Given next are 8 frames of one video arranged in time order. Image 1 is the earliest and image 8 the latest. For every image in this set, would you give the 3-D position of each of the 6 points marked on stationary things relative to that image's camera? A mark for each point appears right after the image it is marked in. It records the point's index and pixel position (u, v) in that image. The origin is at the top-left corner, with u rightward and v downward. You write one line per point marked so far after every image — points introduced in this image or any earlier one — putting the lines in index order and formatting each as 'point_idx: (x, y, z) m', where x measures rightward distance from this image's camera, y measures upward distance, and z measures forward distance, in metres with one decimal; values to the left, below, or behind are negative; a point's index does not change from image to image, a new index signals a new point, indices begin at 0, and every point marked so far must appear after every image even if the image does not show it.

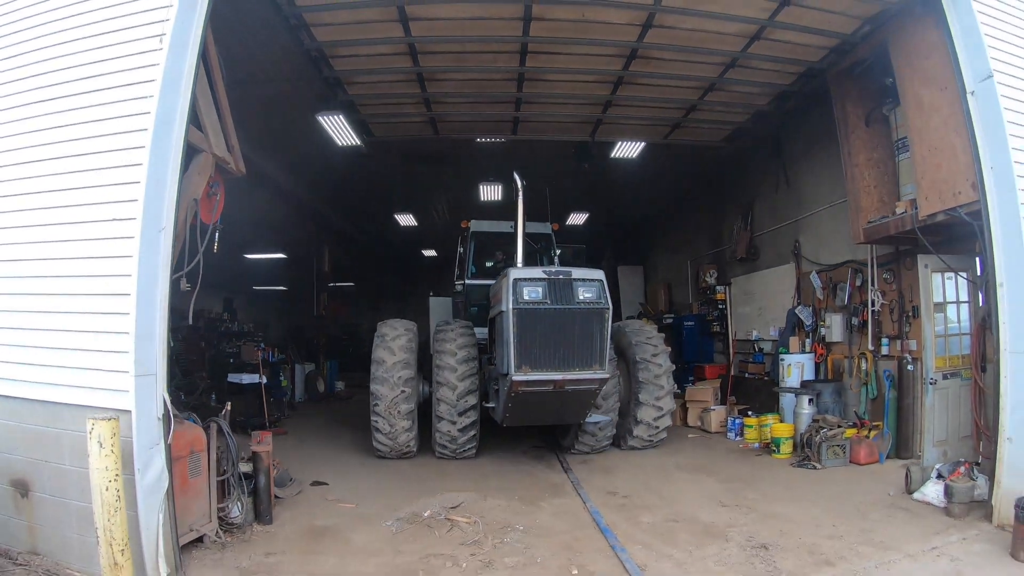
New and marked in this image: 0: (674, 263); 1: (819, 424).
0: (+2.7, +0.5, +9.6) m
1: (+2.9, -1.3, +5.1) m
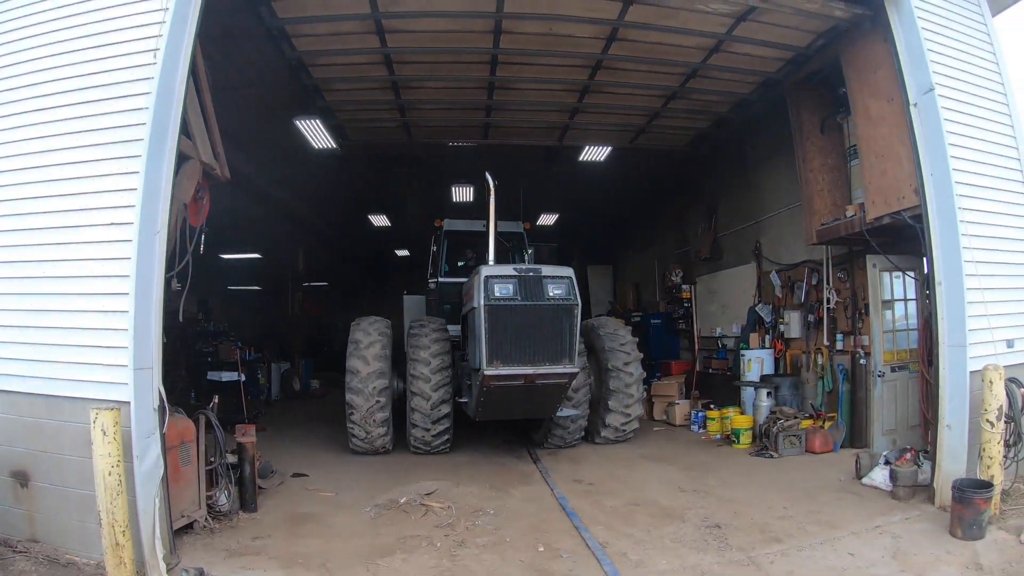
0: (+2.4, +0.5, +9.9) m
1: (+2.7, -1.3, +5.3) m
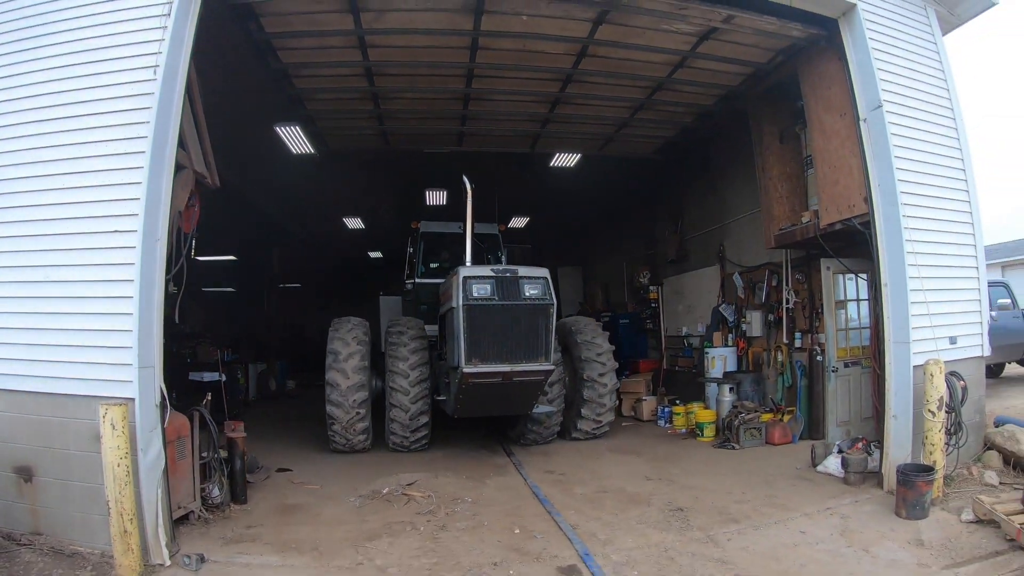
0: (+2.1, +0.4, +10.2) m
1: (+2.5, -1.3, +5.6) m
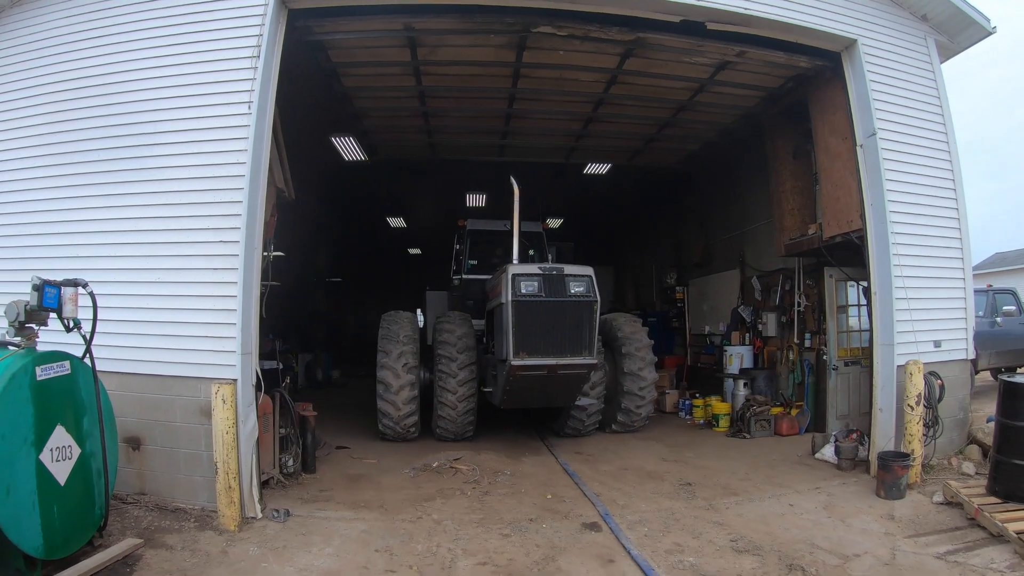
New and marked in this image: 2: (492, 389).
0: (+2.6, +0.5, +10.7) m
1: (+2.8, -1.3, +6.2) m
2: (-0.2, -1.0, +5.1) m
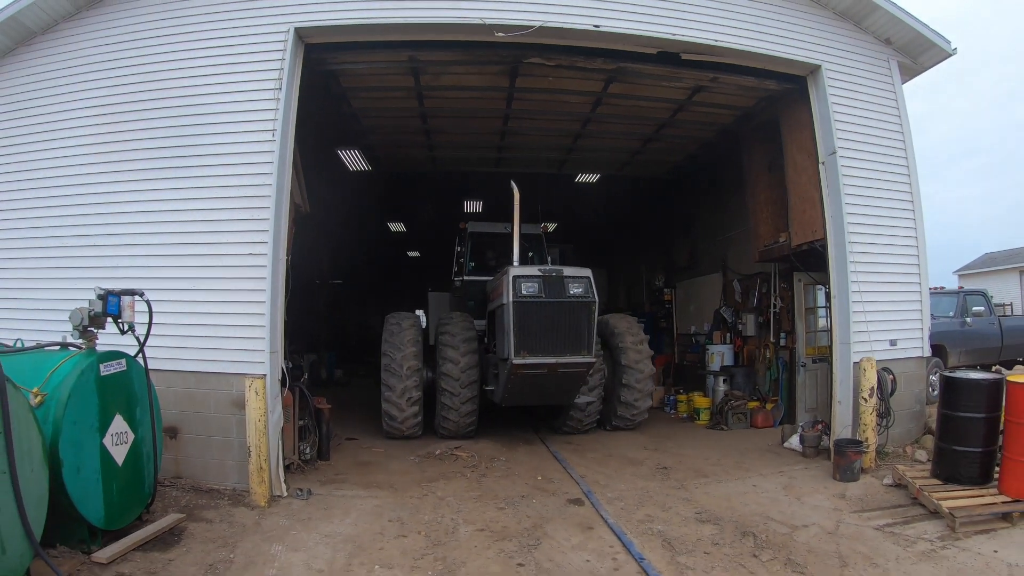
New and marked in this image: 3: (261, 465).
0: (+2.5, +0.4, +11.2) m
1: (+2.7, -1.4, +6.7) m
2: (-0.2, -1.0, +5.6) m
3: (-2.0, -1.4, +4.1) m
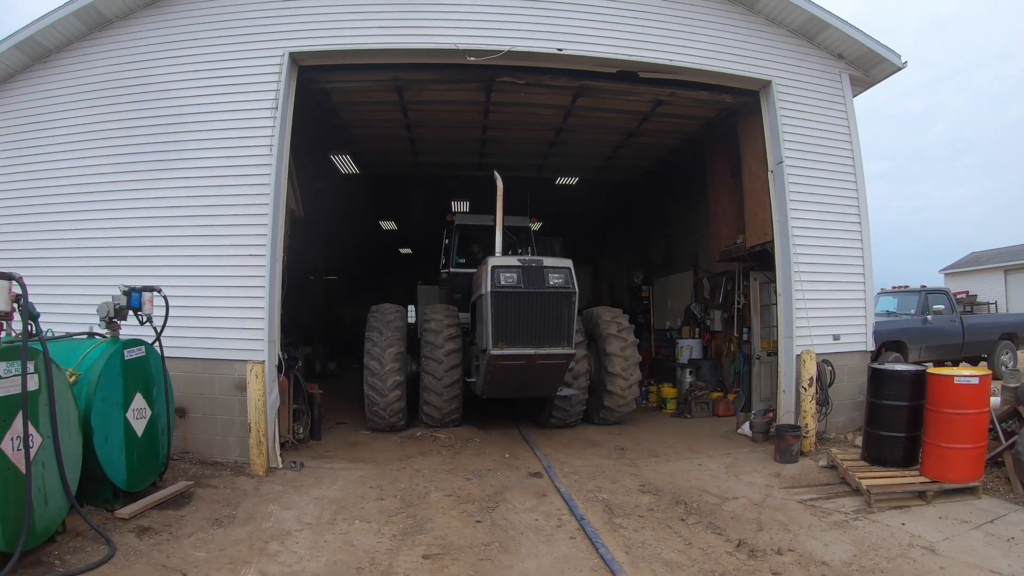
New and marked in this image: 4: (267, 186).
0: (+2.3, +0.5, +11.8) m
1: (+2.5, -1.3, +7.2) m
2: (-0.5, -1.0, +6.2) m
3: (-2.2, -1.3, +4.7) m
4: (-2.3, +0.9, +5.0) m
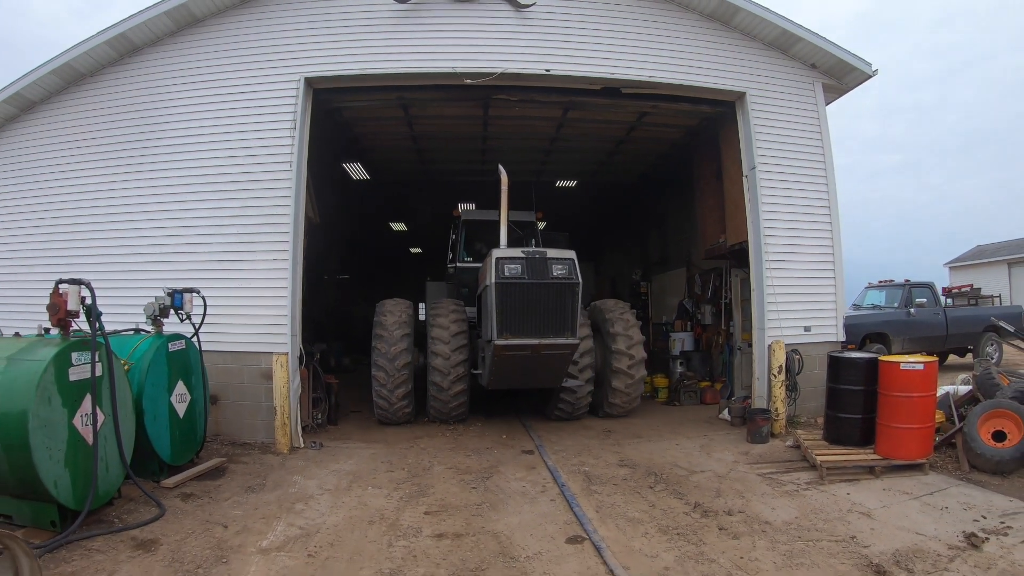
0: (+2.4, +0.6, +12.3) m
1: (+2.5, -1.3, +7.7) m
2: (-0.5, -1.0, +6.7) m
3: (-2.3, -1.3, +5.3) m
4: (-2.4, +0.9, +5.6) m
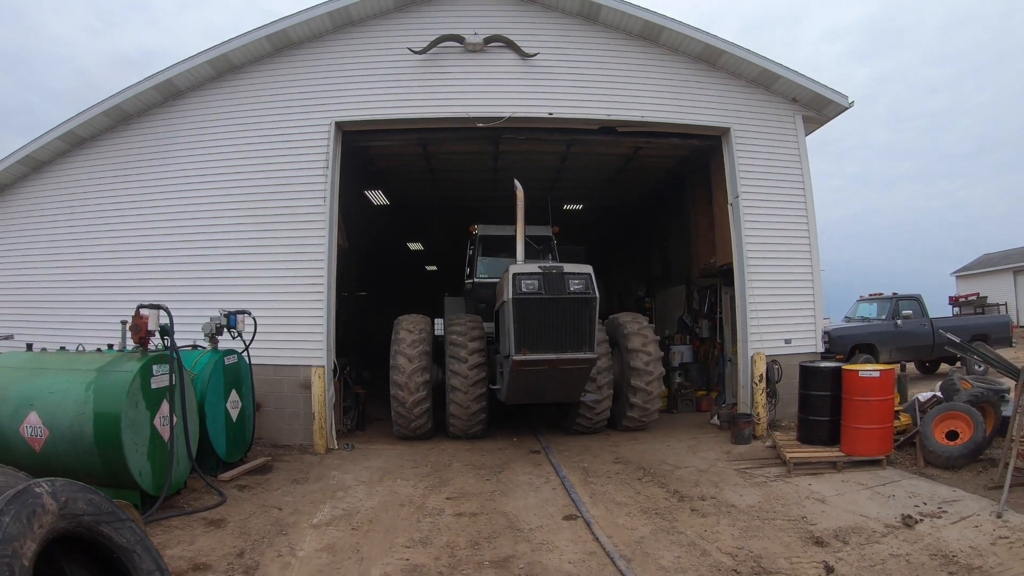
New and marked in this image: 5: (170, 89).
0: (+2.6, +0.2, +12.9) m
1: (+2.6, -1.5, +8.4) m
2: (-0.4, -1.2, +7.5) m
3: (-2.2, -1.6, +6.0) m
4: (-2.3, +0.7, +6.4) m
5: (-4.3, +2.5, +6.9) m
